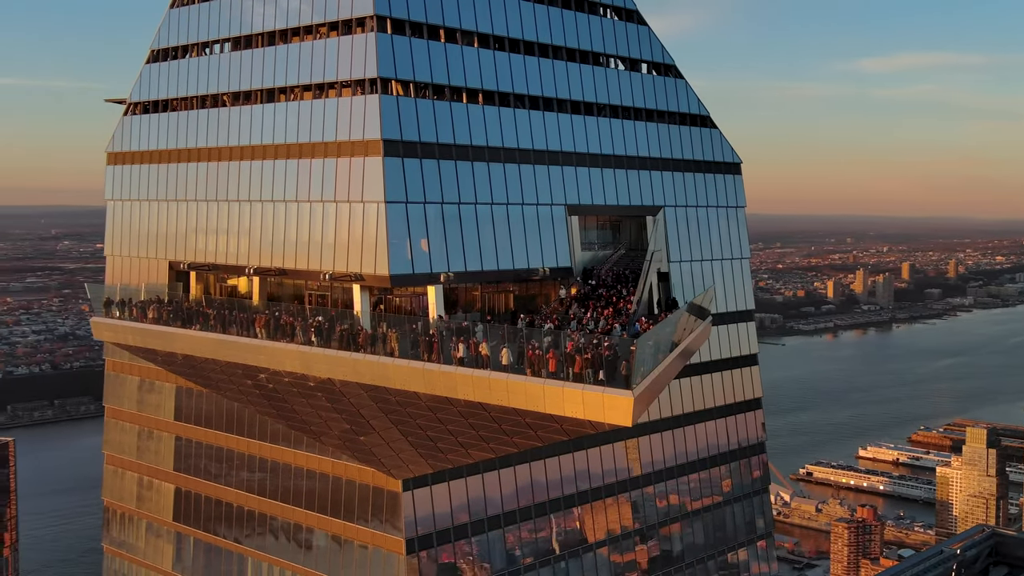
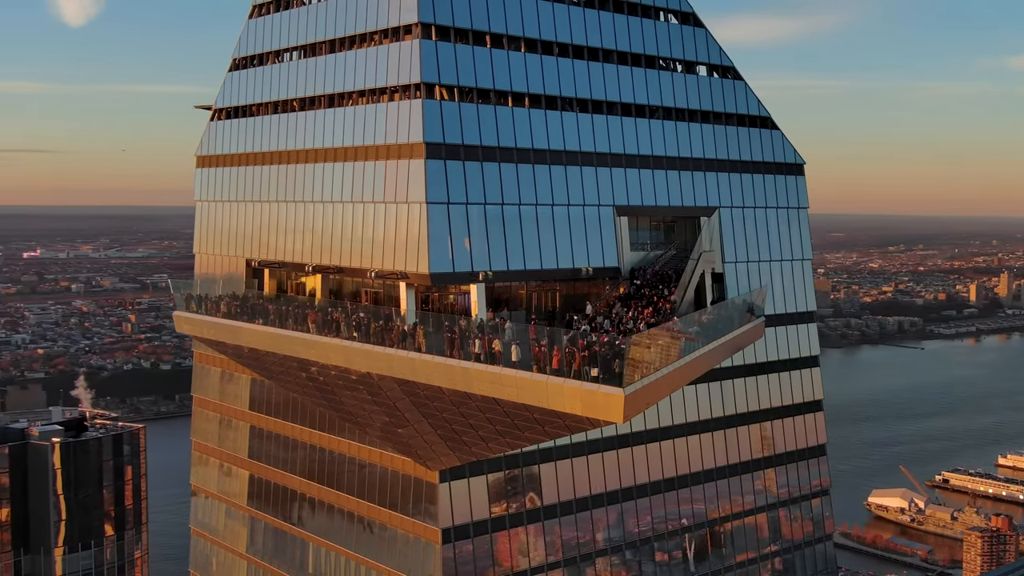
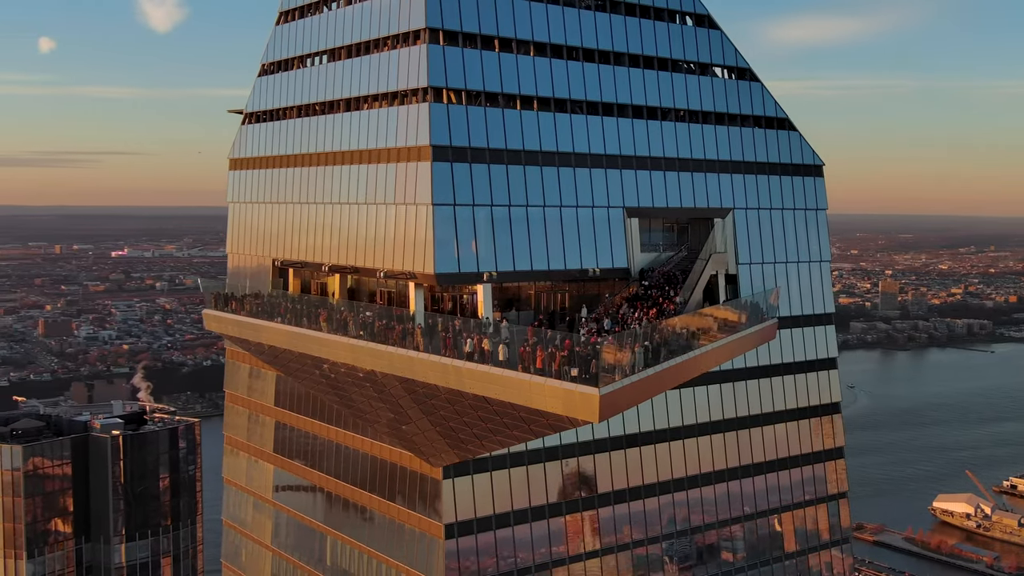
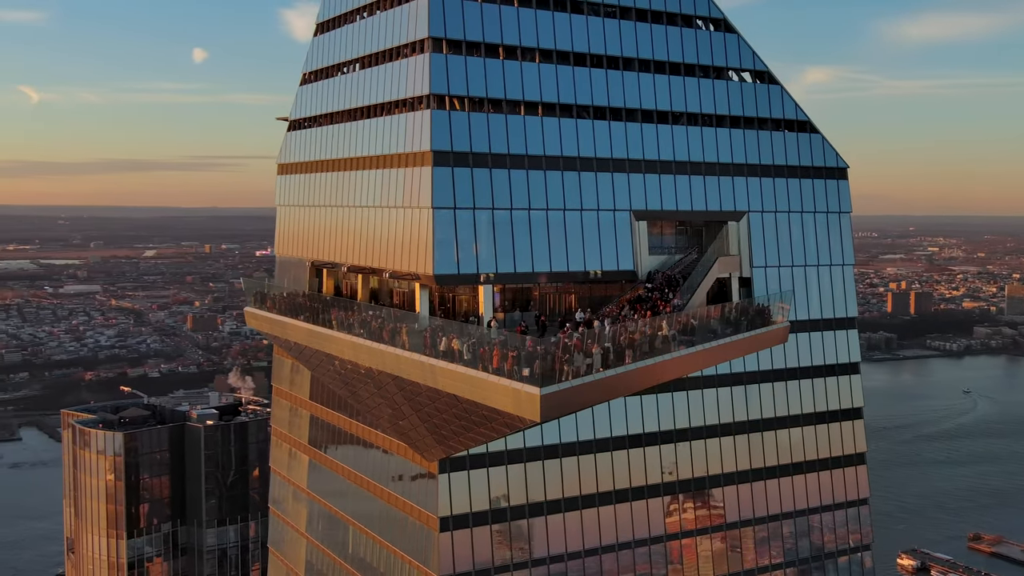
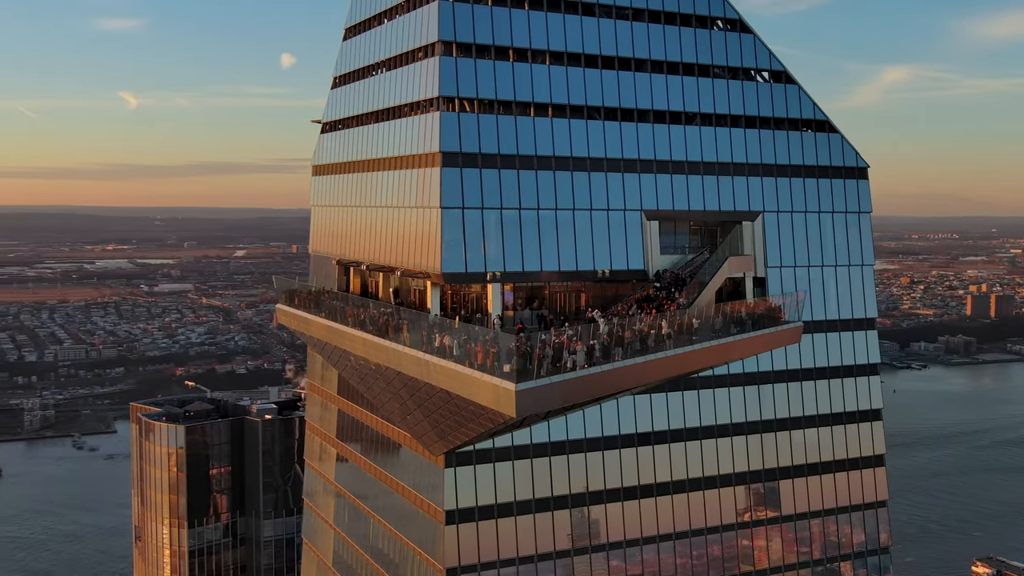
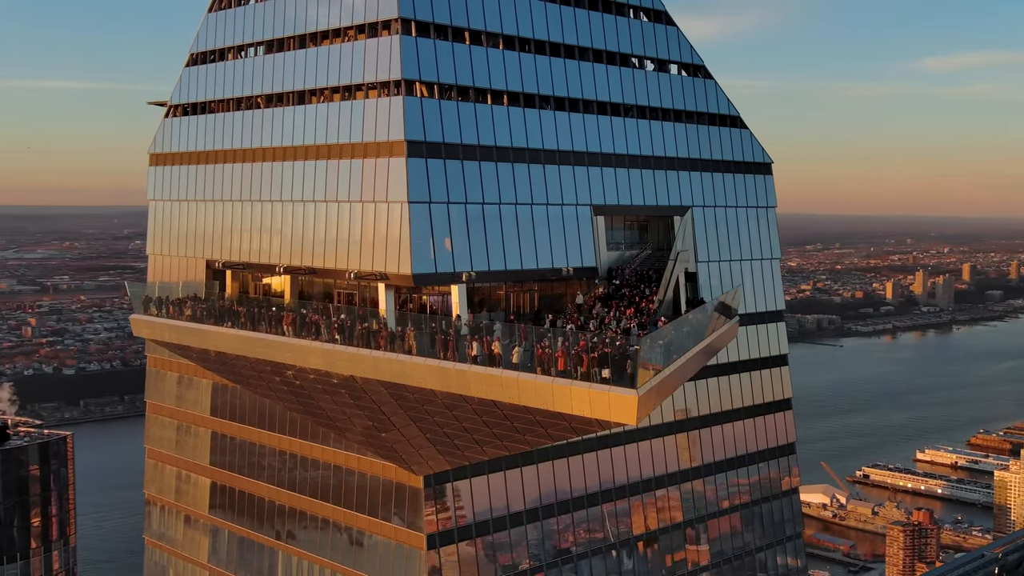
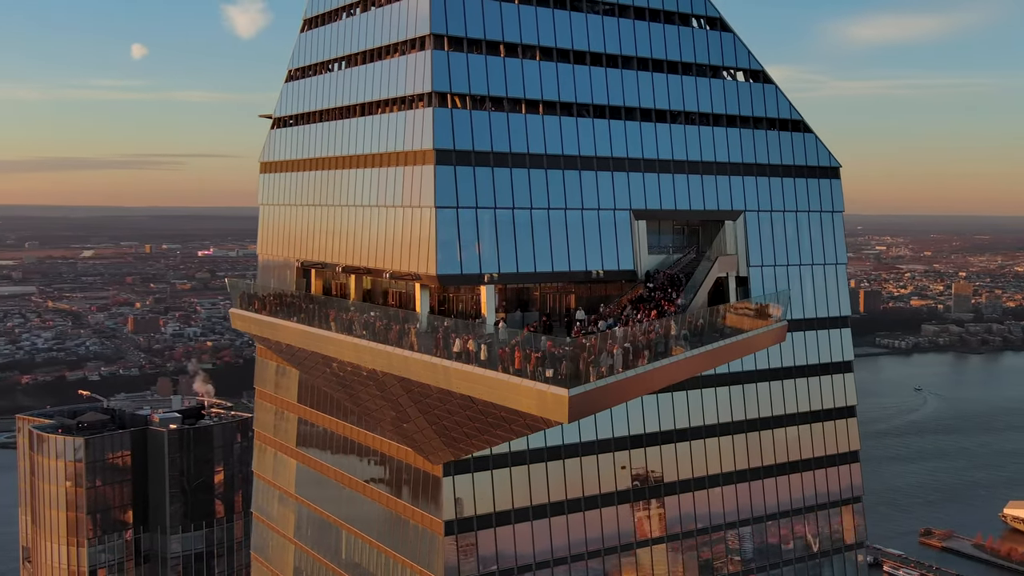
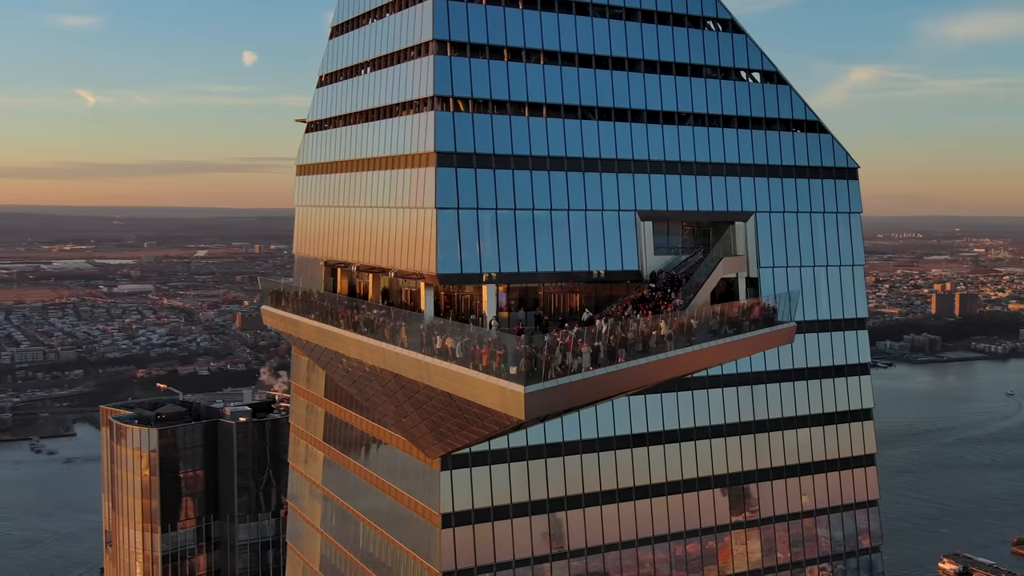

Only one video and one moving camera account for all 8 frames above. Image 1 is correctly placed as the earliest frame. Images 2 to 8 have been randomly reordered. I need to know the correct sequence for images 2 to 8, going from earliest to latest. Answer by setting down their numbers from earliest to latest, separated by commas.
6, 2, 3, 7, 4, 8, 5
